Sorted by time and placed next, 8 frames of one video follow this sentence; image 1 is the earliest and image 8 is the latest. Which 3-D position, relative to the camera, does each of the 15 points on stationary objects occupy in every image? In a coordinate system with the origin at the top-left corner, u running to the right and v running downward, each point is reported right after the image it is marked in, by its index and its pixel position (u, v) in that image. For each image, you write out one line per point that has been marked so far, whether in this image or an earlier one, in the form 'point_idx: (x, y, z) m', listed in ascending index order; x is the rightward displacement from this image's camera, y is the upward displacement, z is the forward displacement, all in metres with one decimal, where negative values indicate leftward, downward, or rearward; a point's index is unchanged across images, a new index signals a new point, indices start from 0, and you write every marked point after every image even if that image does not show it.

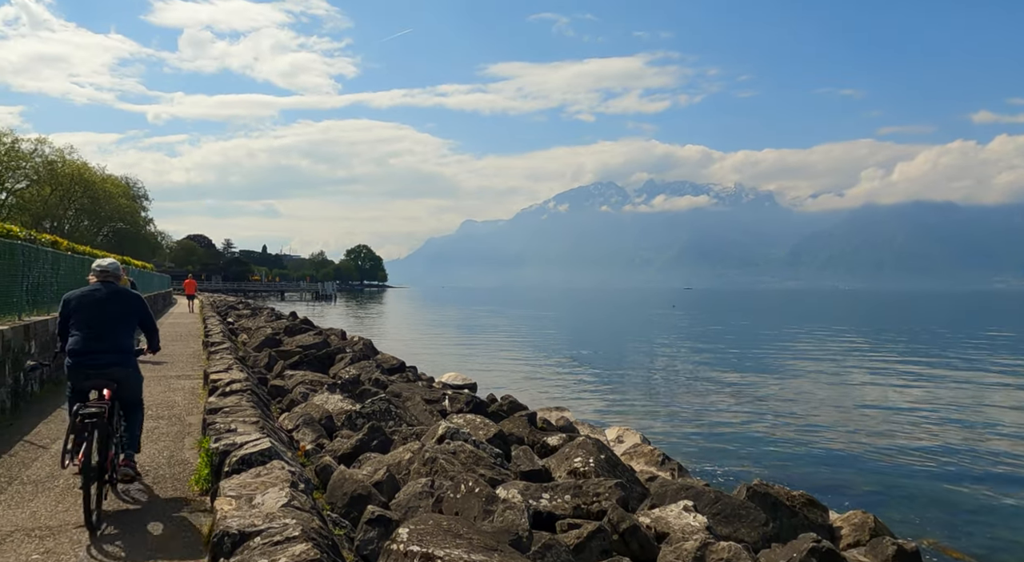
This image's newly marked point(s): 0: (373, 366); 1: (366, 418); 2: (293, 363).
0: (-3.0, -1.8, +17.2) m
1: (-2.0, -1.9, +10.9) m
2: (-5.1, -1.9, +18.3) m
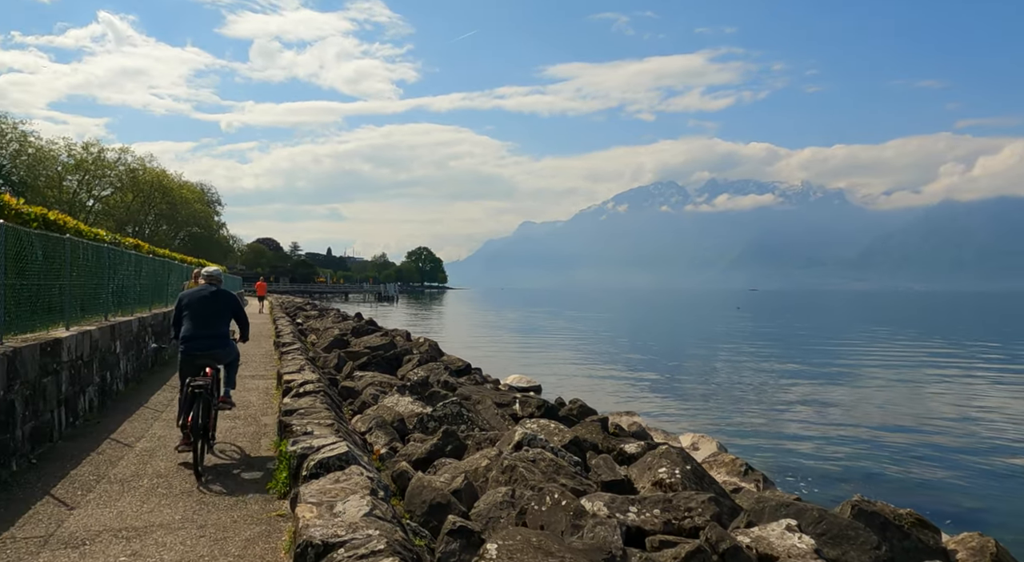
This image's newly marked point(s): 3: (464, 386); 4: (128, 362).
0: (-1.5, -1.8, +17.1) m
1: (-1.0, -1.9, +10.8) m
2: (-3.5, -1.9, +18.4) m
3: (-0.8, -2.0, +14.9) m
4: (-7.0, -1.5, +14.6) m
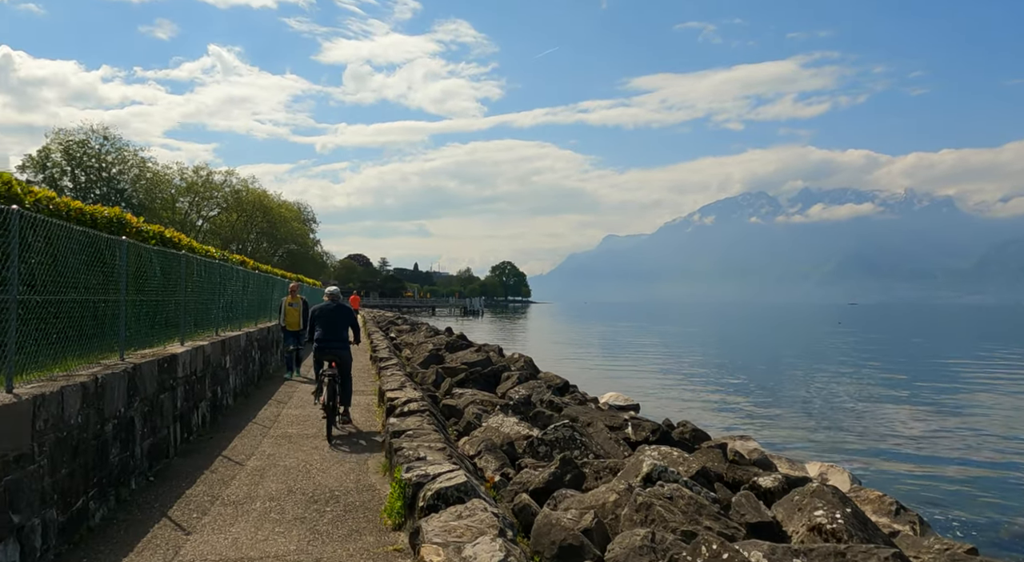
0: (+0.6, -2.2, +16.6) m
1: (+0.5, -2.1, +10.3) m
2: (-1.2, -2.3, +18.1) m
3: (+1.1, -2.3, +14.4) m
4: (-5.1, -1.8, +14.7) m
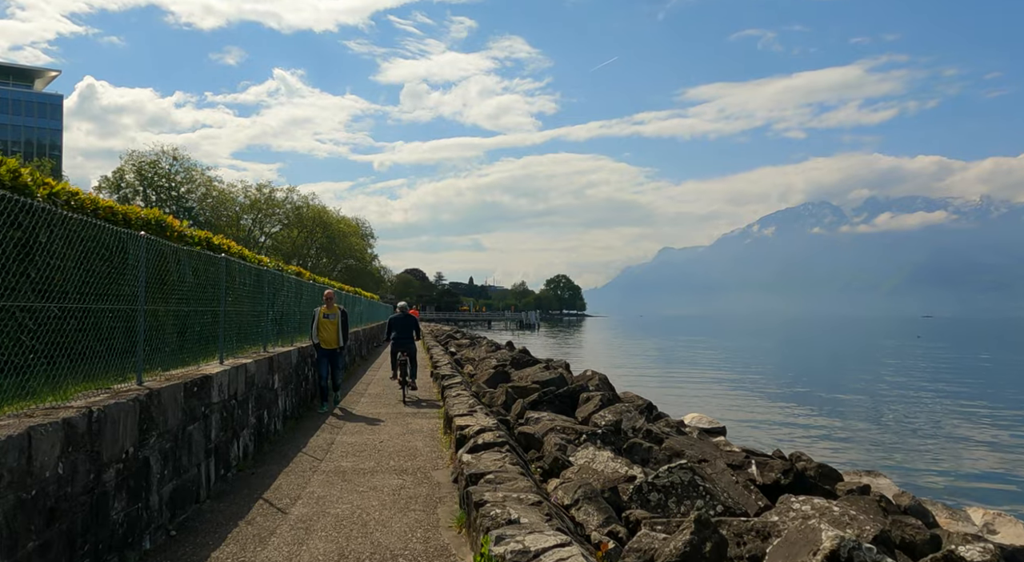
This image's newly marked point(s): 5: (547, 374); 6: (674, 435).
0: (+2.1, -2.3, +14.5) m
1: (+1.5, -2.2, +8.2) m
2: (+0.4, -2.5, +16.2) m
3: (+2.4, -2.4, +12.3) m
4: (-3.7, -1.9, +13.0) m
5: (+0.9, -2.3, +19.9) m
6: (+2.6, -2.4, +12.7) m
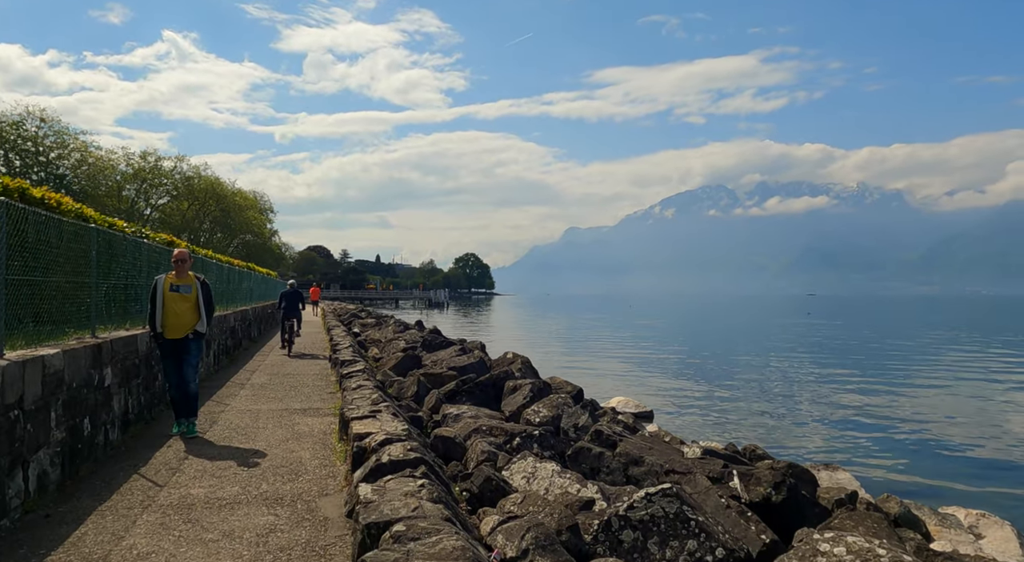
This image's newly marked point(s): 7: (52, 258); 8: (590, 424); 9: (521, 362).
0: (+0.8, -1.8, +12.1) m
1: (+1.0, -1.8, +5.8) m
2: (-1.0, -1.9, +13.6) m
3: (+1.4, -2.0, +9.9) m
4: (-4.8, -1.5, +9.9) m
5: (-1.0, -1.7, +17.3) m
6: (+1.5, -2.0, +10.3) m
7: (-5.1, +0.3, +8.8) m
8: (+1.0, -1.9, +10.7) m
9: (+0.2, -1.9, +18.2) m
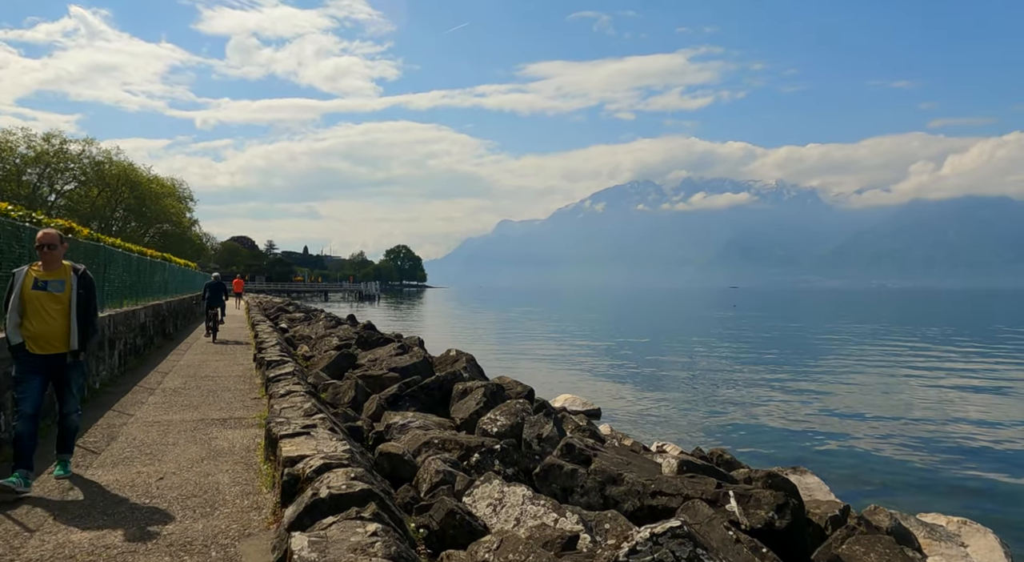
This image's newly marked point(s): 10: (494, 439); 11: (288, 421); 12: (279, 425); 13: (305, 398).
0: (+0.2, -1.7, +10.8) m
1: (+0.9, -1.8, +4.5) m
2: (-1.8, -1.8, +12.1) m
3: (+0.9, -1.9, +8.7) m
4: (-5.3, -1.3, +8.2) m
5: (-2.1, -1.5, +15.8) m
6: (+1.0, -1.9, +9.1) m
7: (-5.4, +0.4, +7.0) m
8: (+0.5, -1.8, +9.5) m
9: (-0.9, -1.7, +16.8) m
10: (-0.2, -1.8, +9.3) m
11: (-2.4, -1.5, +8.8) m
12: (-2.5, -1.5, +8.5) m
13: (-2.8, -1.6, +10.8) m
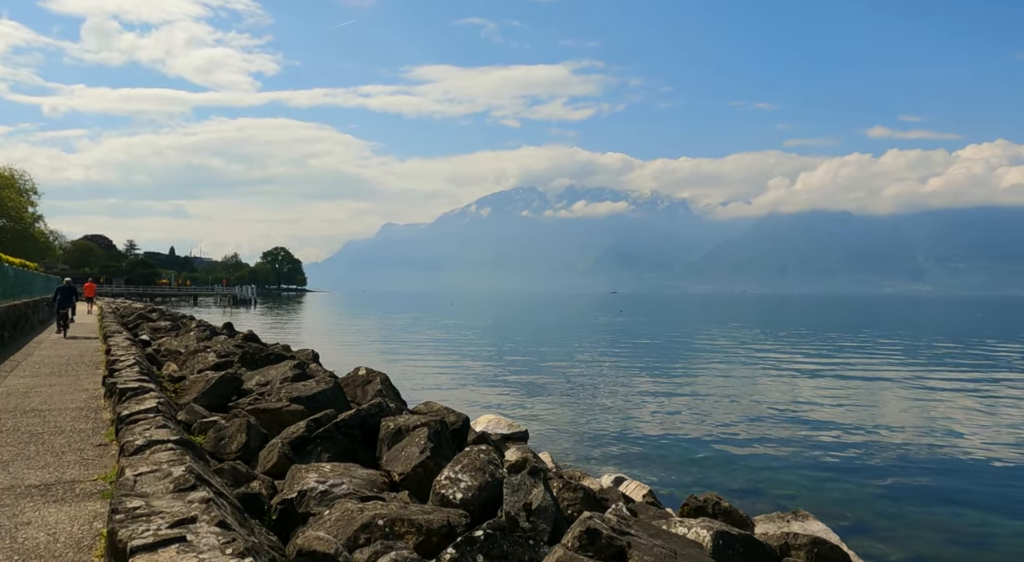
0: (-0.2, -1.7, +7.9) m
1: (+1.4, -1.8, +1.7) m
2: (-2.3, -1.8, +8.9) m
3: (+0.8, -1.9, +5.9) m
4: (-5.2, -1.3, +4.5) m
5: (-3.2, -1.6, +12.5) m
6: (+0.8, -1.9, +6.3) m
7: (-5.1, +0.4, +3.3) m
8: (+0.3, -1.9, +6.6) m
9: (-2.2, -1.7, +13.7) m
10: (-0.3, -1.8, +6.4) m
11: (-2.5, -1.5, +5.5) m
12: (-2.5, -1.5, +5.3) m
13: (-3.1, -1.6, +7.4) m
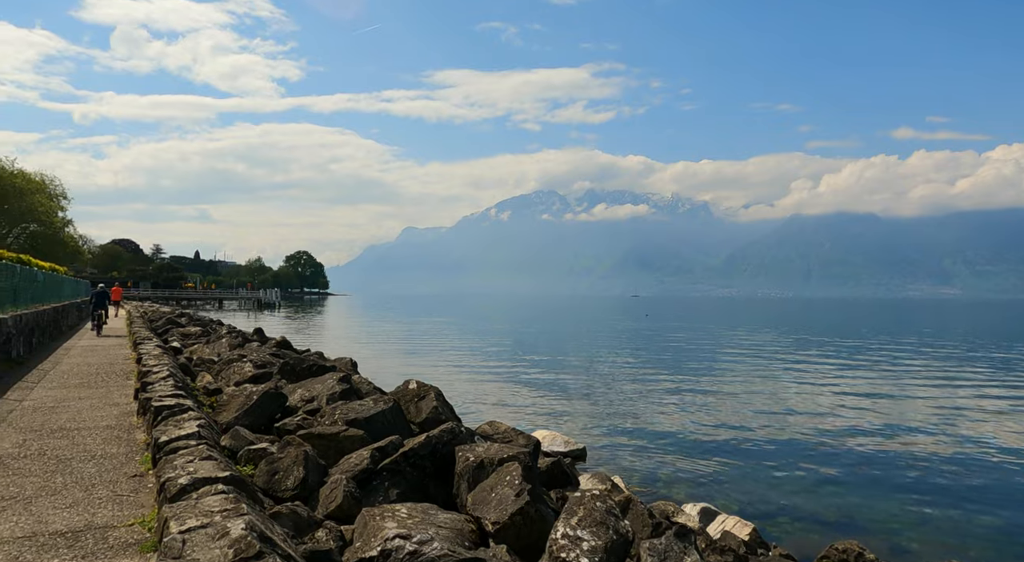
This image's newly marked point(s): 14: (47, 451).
0: (+0.8, -1.8, +6.5) m
1: (+2.2, -1.8, +0.3) m
2: (-1.3, -1.9, +7.5) m
3: (+1.8, -2.0, +4.4) m
4: (-4.3, -1.4, +3.2) m
5: (-2.1, -1.7, +11.2) m
6: (+1.8, -2.0, +4.9) m
7: (-4.3, +0.4, +2.0) m
8: (+1.3, -1.9, +5.2) m
9: (-1.1, -1.8, +12.3) m
10: (+0.6, -1.9, +4.9) m
11: (-1.6, -1.6, +4.1) m
12: (-1.6, -1.6, +3.9) m
13: (-2.2, -1.7, +6.0) m
14: (-5.1, -1.8, +8.8) m
